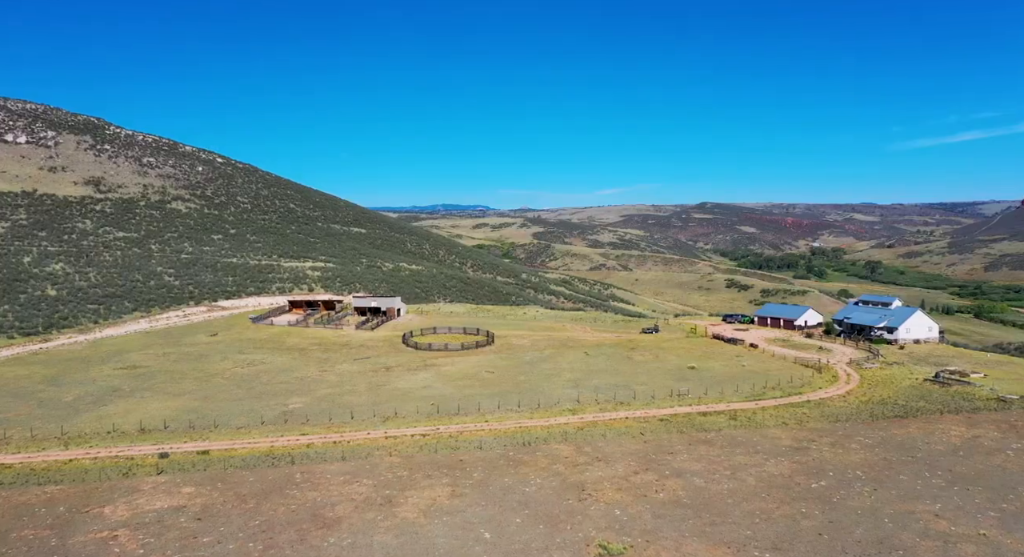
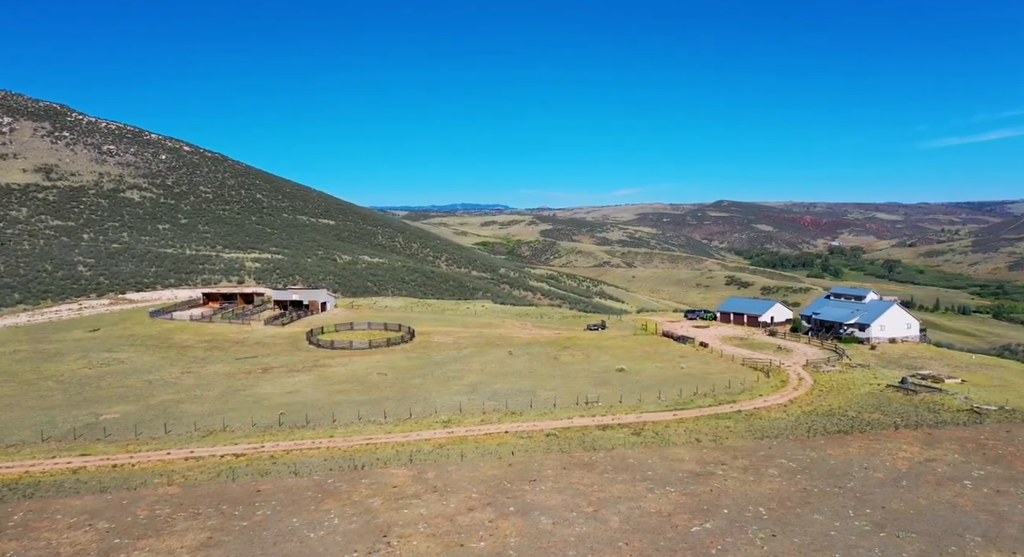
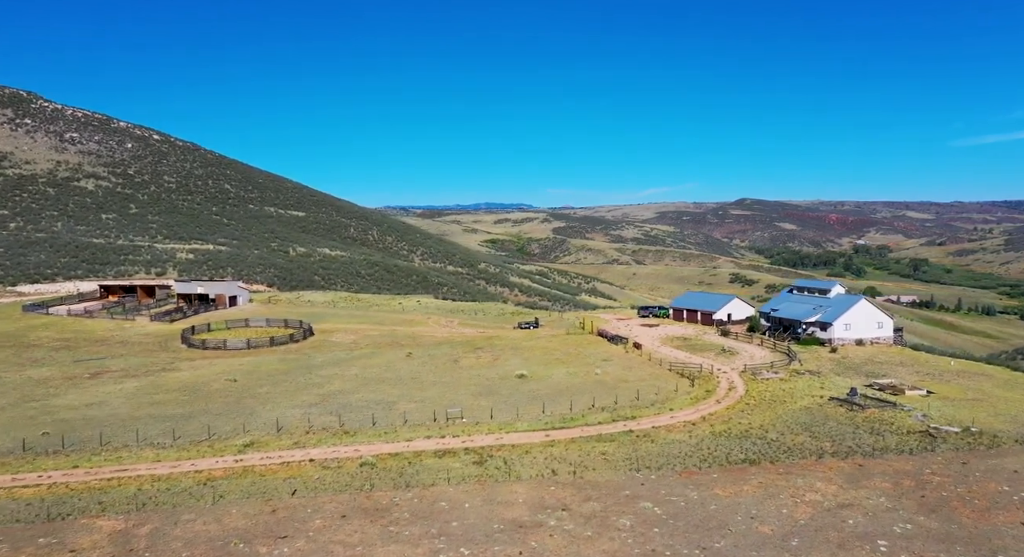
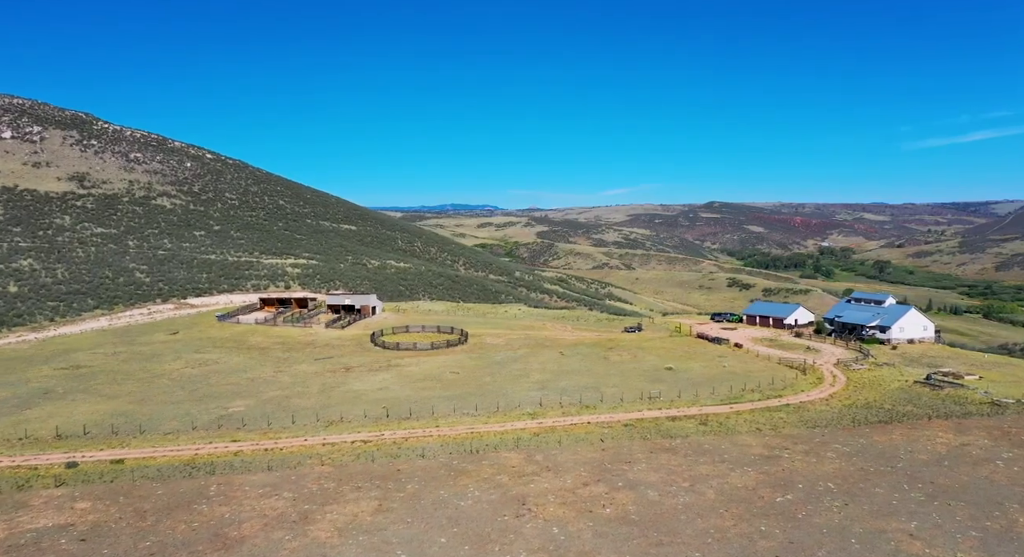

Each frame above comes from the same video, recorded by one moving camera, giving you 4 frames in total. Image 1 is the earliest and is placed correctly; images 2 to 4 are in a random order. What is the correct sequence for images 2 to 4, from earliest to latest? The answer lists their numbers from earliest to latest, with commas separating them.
4, 2, 3
